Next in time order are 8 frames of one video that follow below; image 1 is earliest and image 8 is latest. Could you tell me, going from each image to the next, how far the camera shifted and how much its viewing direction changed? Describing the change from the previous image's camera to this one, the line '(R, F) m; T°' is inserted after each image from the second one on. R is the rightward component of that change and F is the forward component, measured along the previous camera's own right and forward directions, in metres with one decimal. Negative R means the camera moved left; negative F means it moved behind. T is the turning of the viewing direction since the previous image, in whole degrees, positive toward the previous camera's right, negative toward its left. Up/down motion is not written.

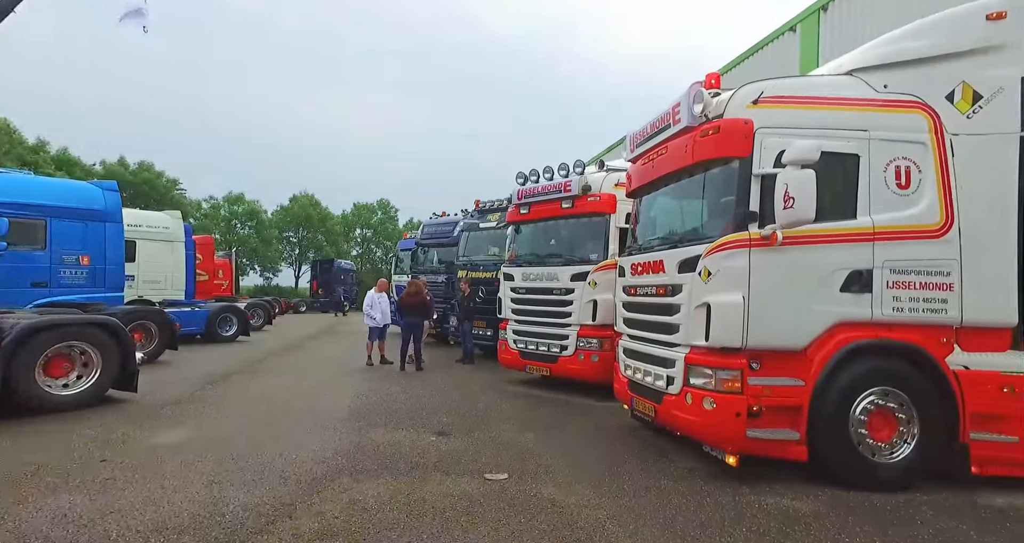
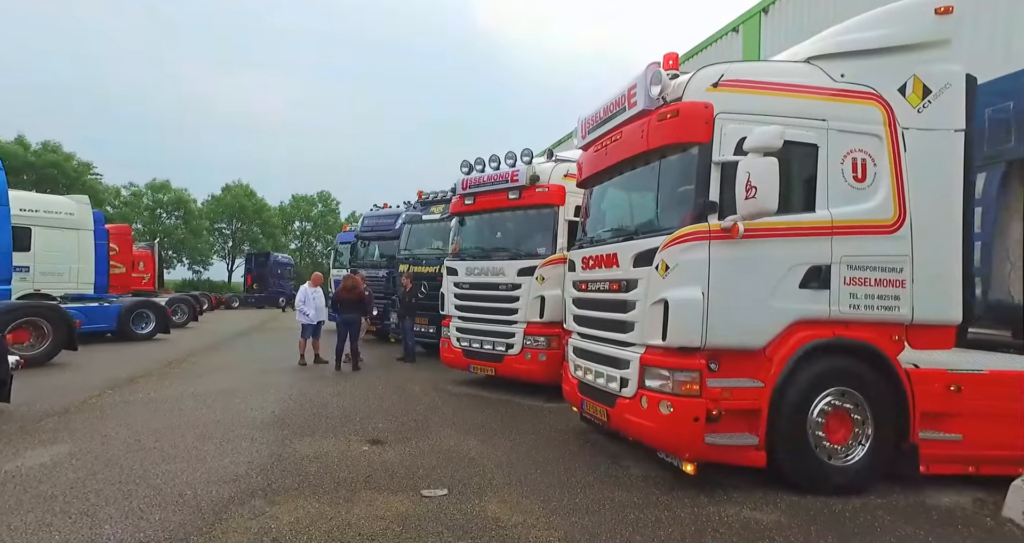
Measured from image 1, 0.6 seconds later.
(0.0, +0.4) m; +6°
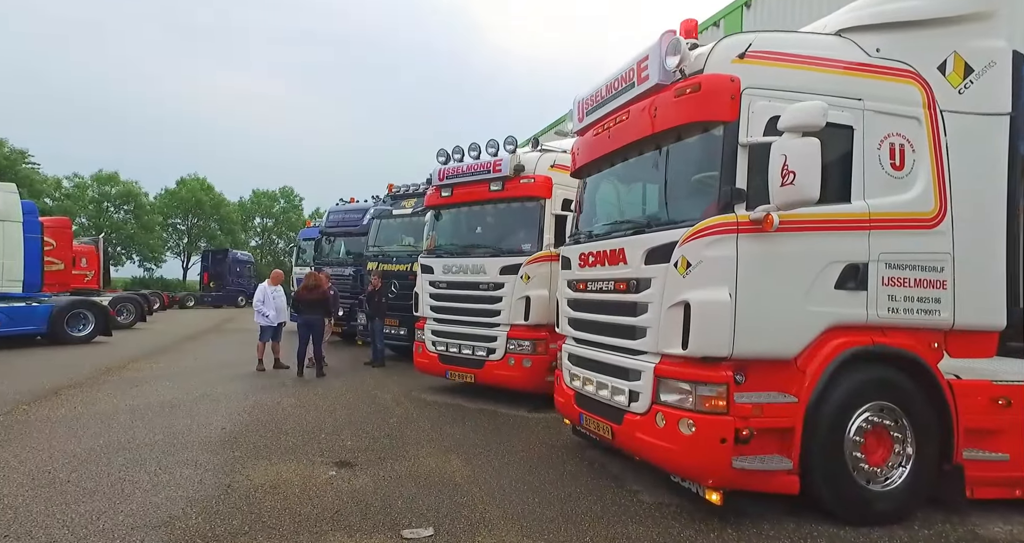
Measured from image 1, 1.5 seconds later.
(-0.2, +0.6) m; +3°
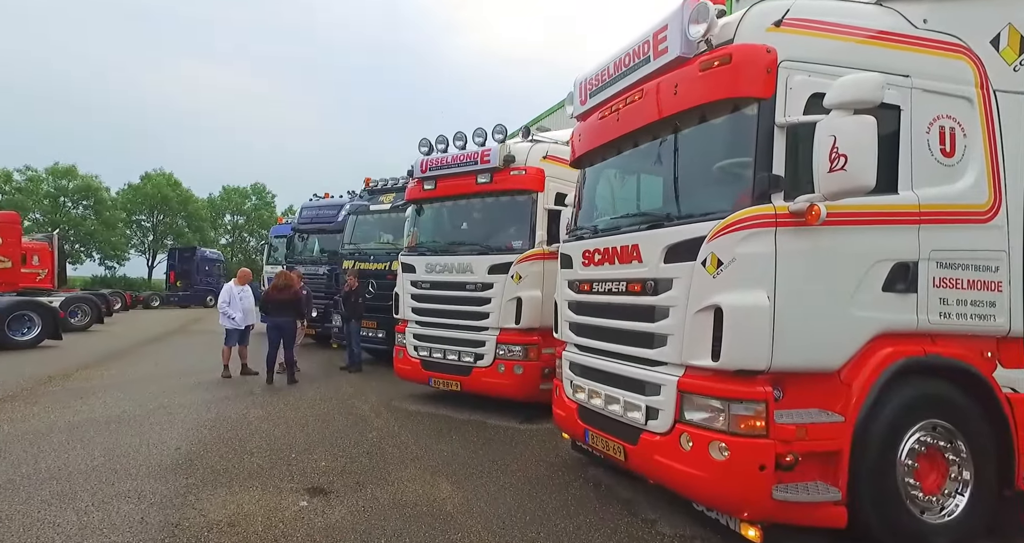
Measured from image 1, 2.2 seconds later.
(-0.2, +0.5) m; +2°
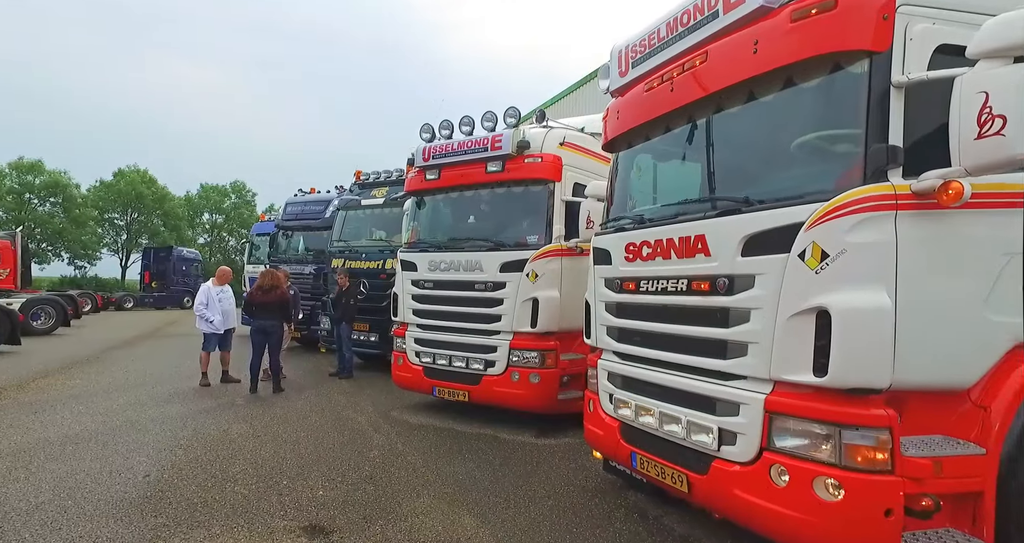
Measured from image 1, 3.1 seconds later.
(-0.3, +0.6) m; +2°
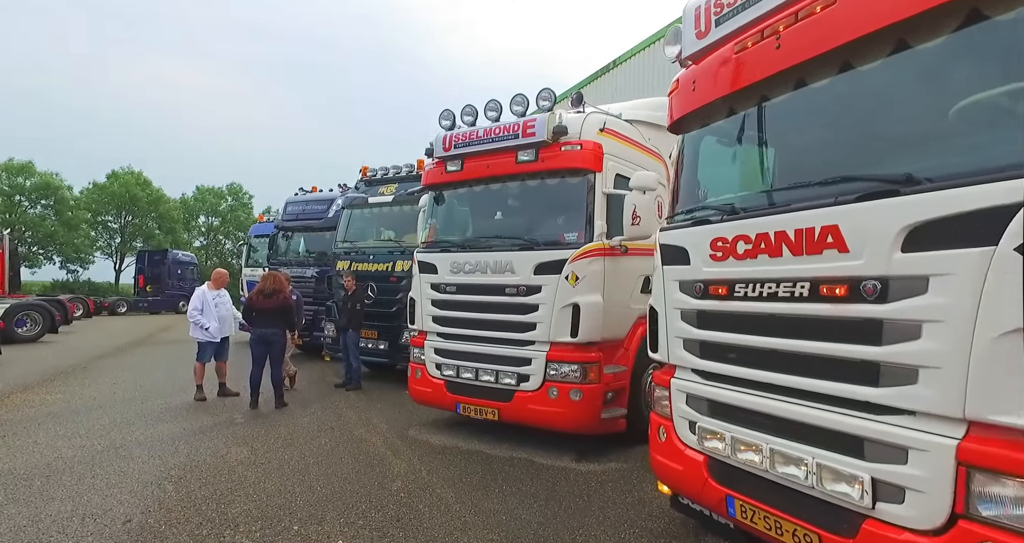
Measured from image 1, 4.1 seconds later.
(-0.4, +0.7) m; 0°
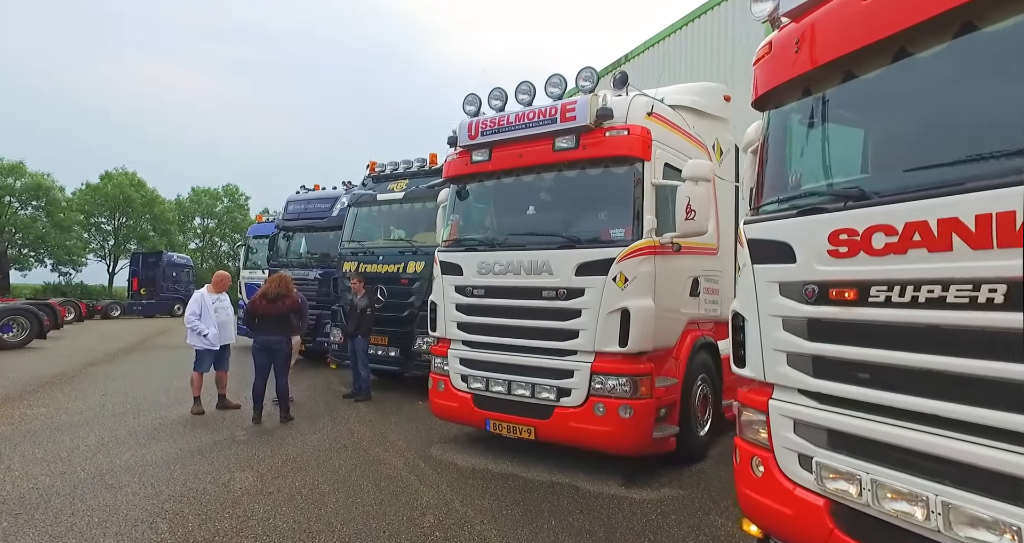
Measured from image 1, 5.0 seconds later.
(-0.4, +0.6) m; 0°
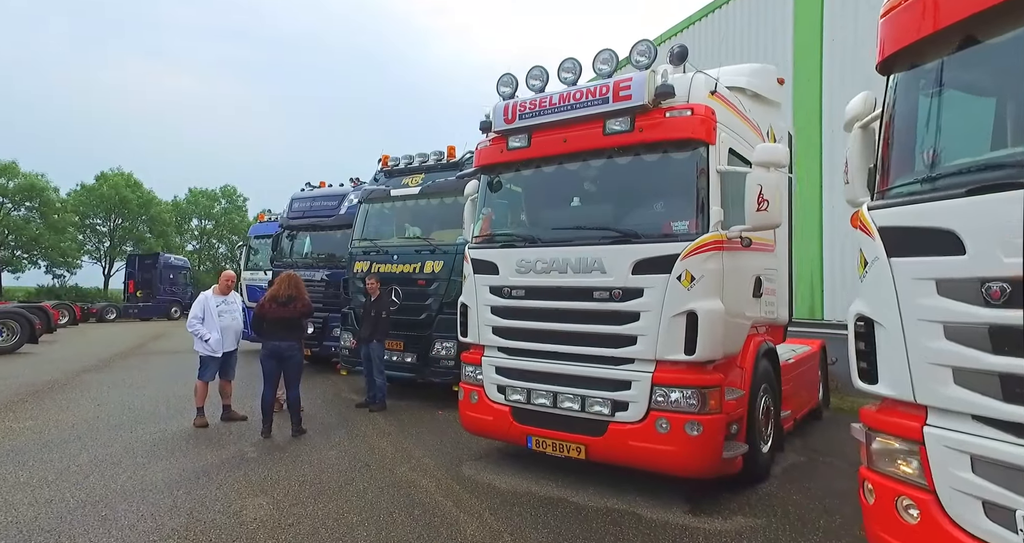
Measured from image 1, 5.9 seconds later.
(-0.4, +0.5) m; 0°
